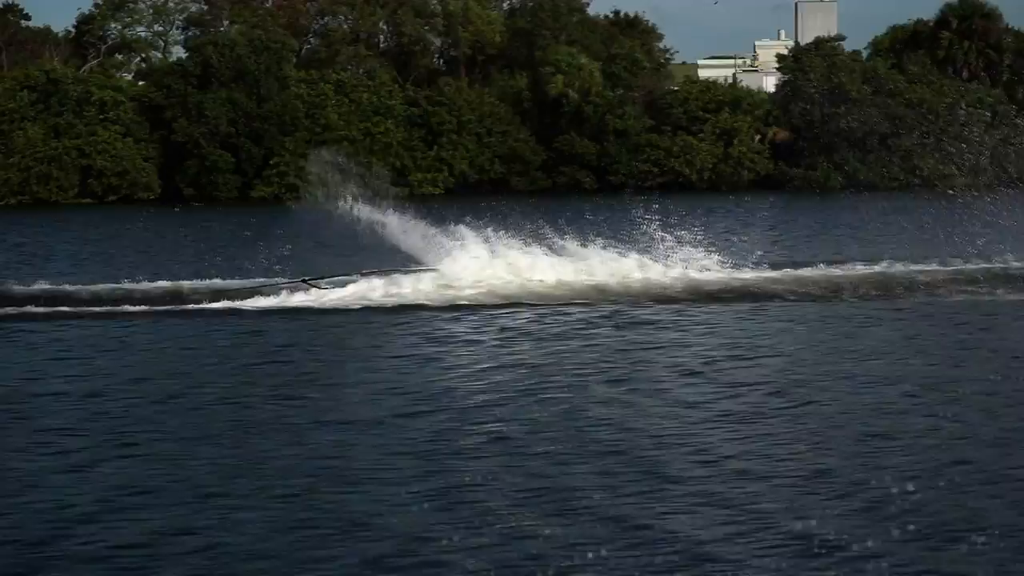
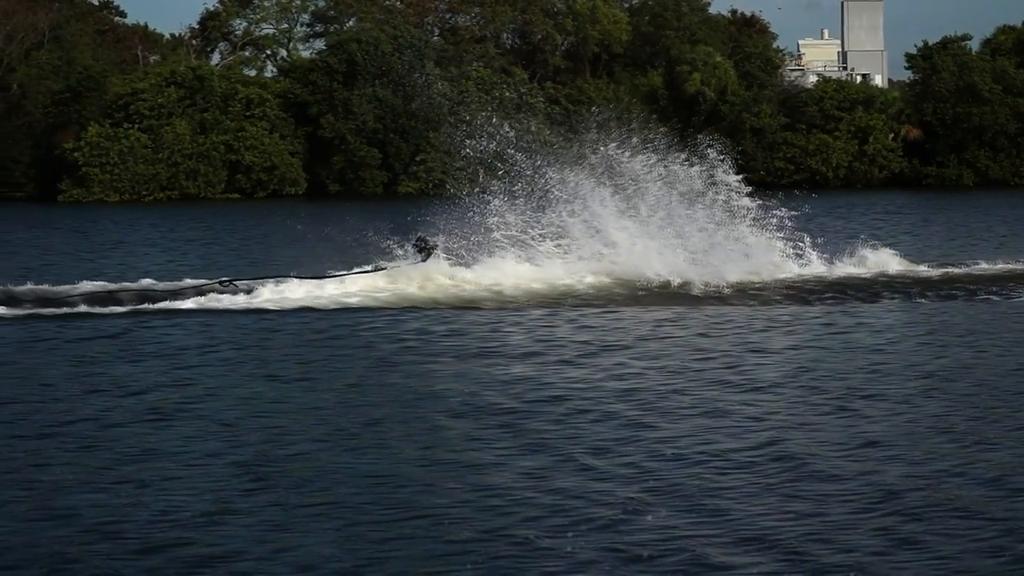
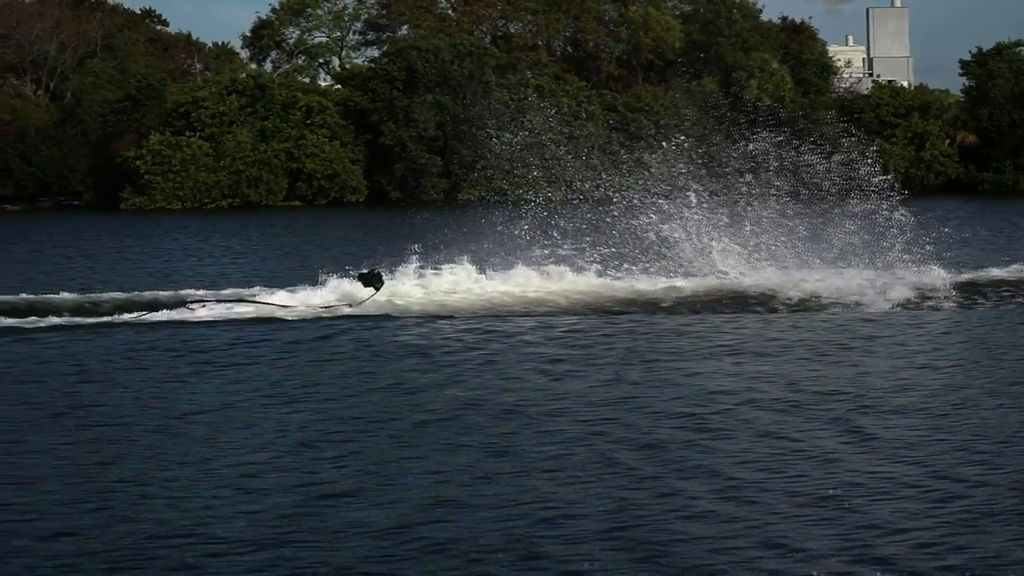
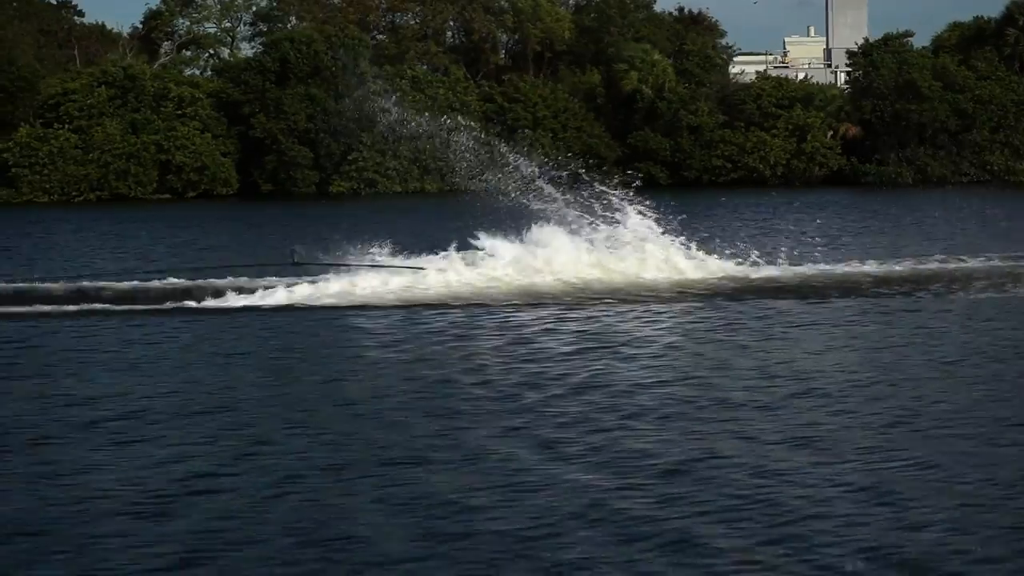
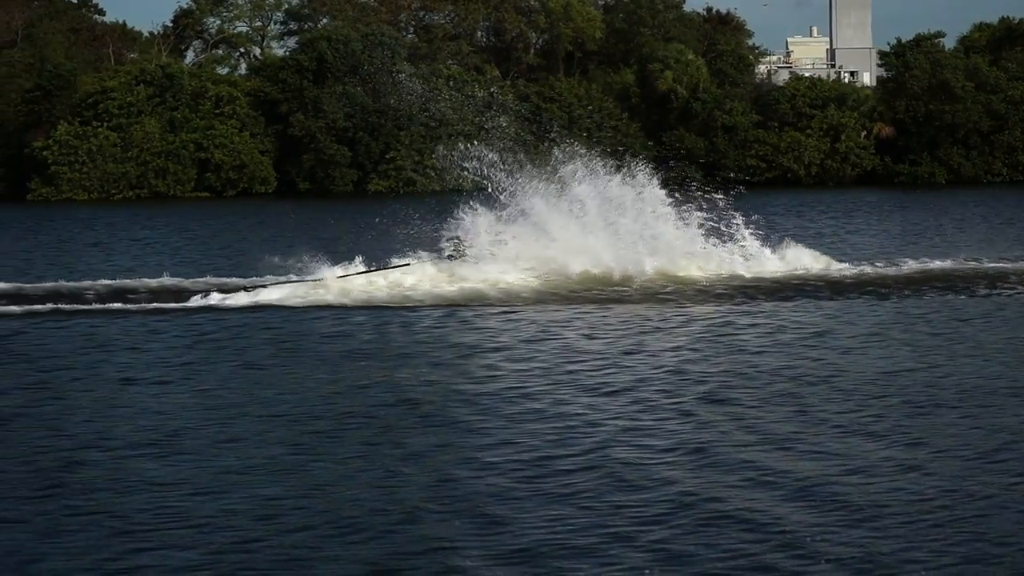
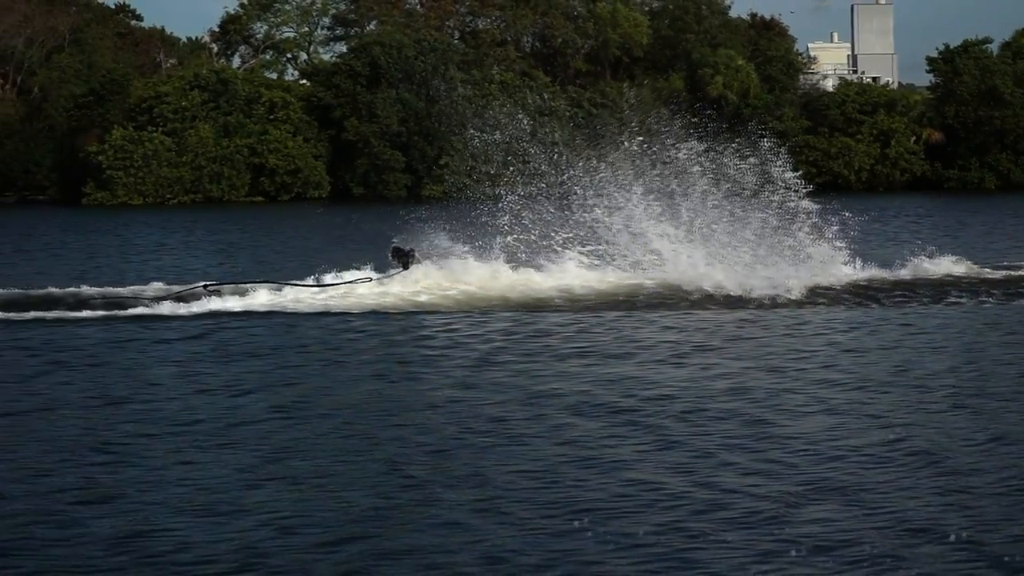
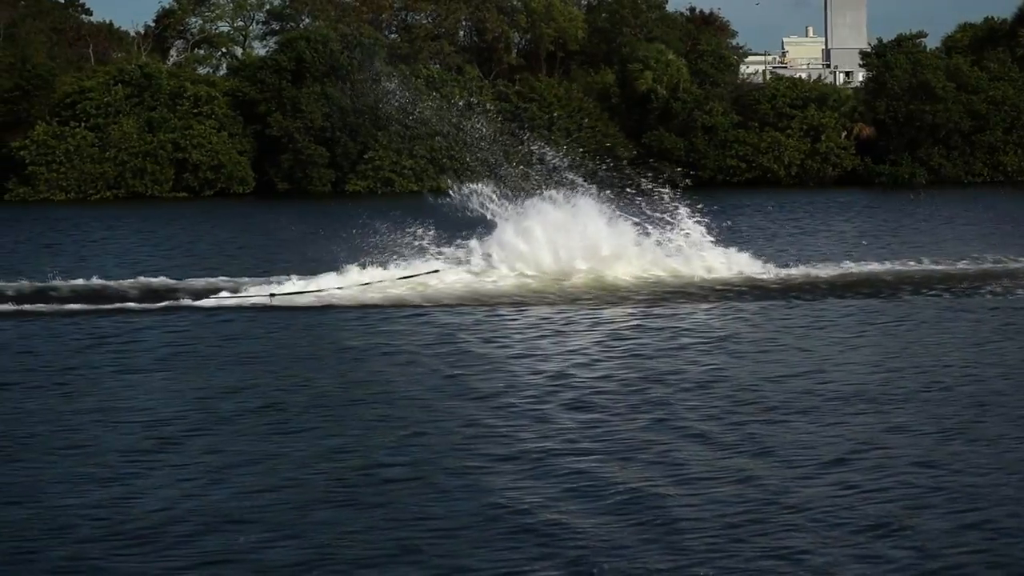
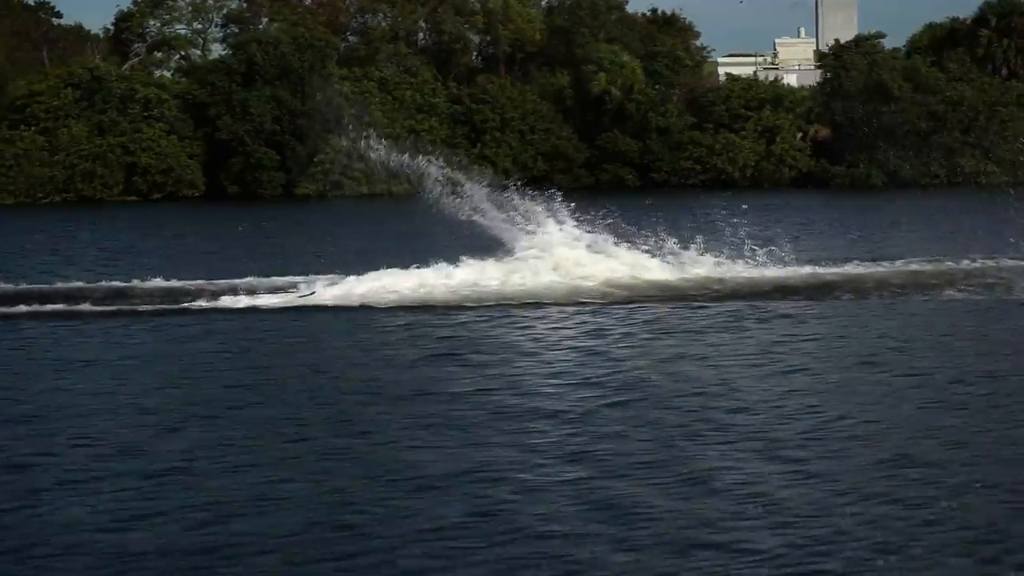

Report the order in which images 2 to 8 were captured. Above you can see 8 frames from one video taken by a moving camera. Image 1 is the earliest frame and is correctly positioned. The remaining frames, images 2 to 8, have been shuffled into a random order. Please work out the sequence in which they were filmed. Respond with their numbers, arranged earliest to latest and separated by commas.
8, 4, 7, 5, 2, 6, 3
